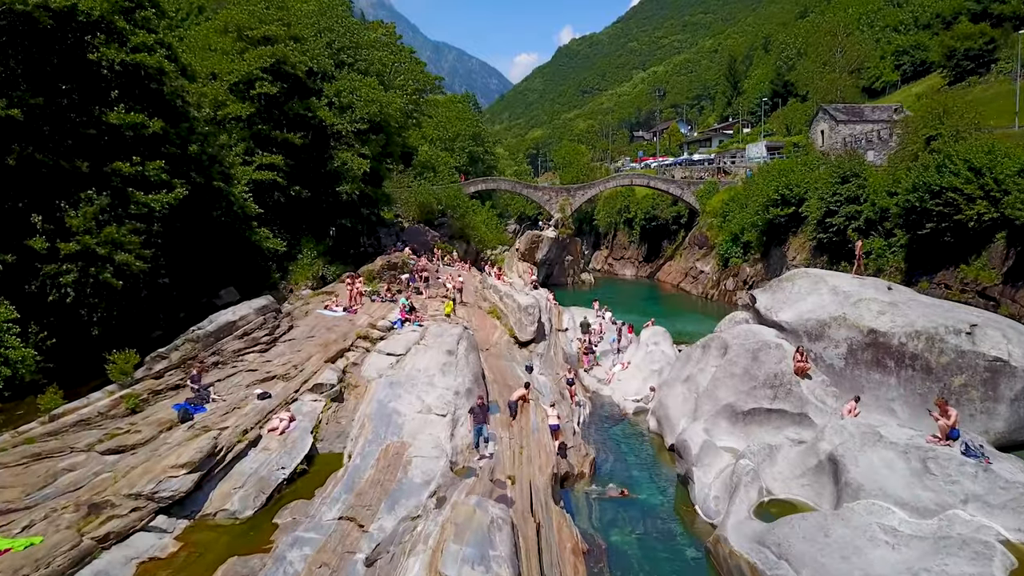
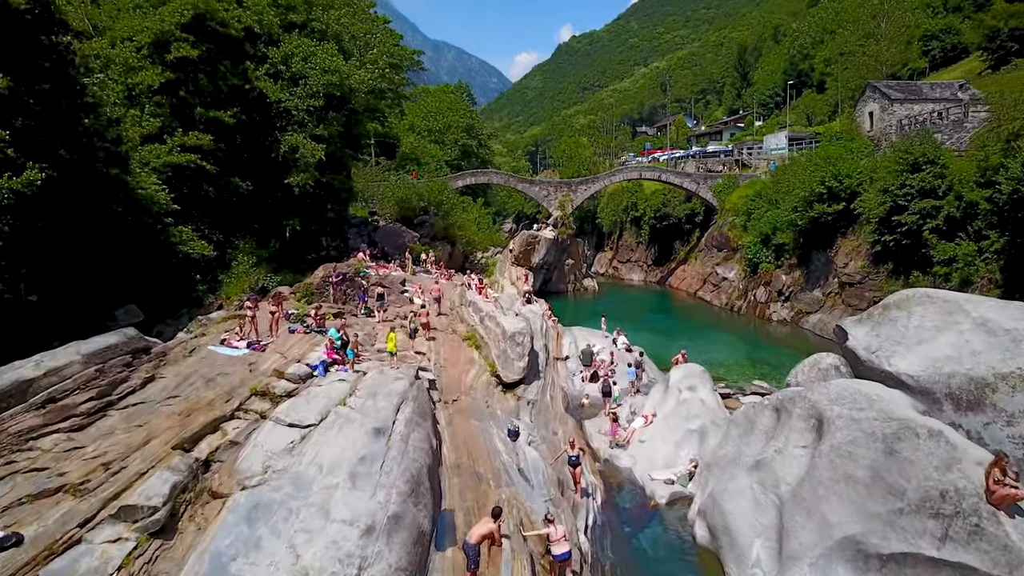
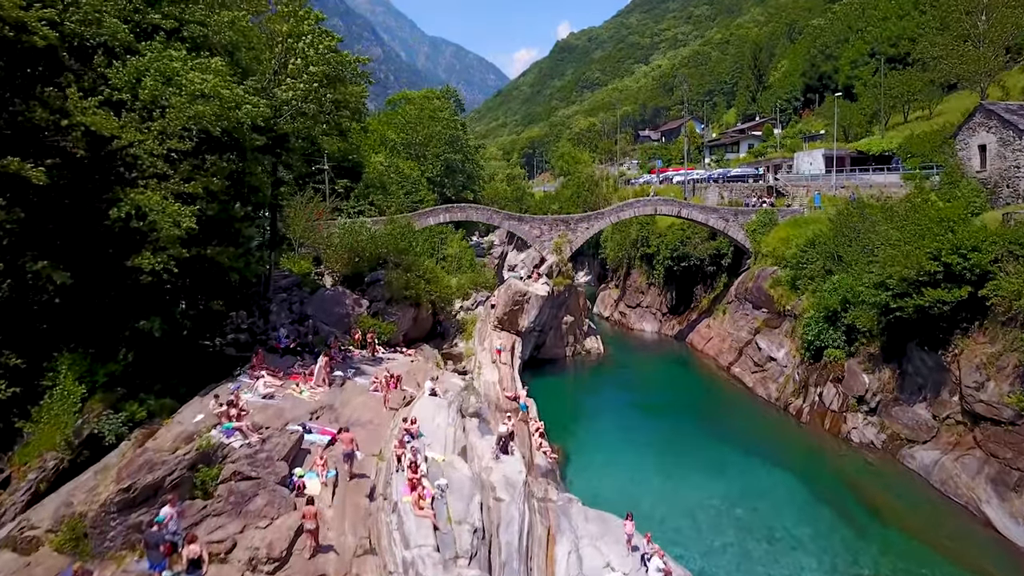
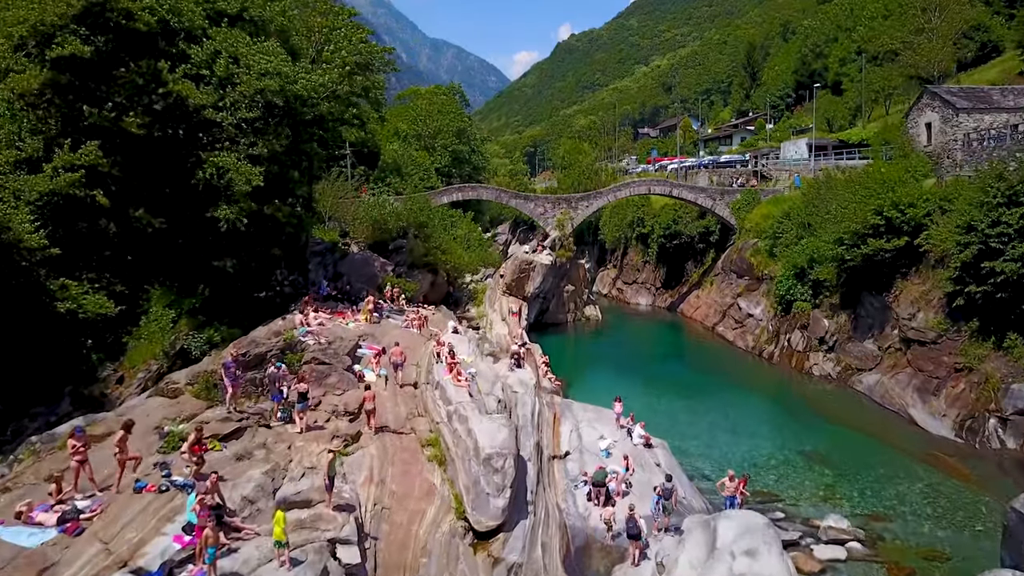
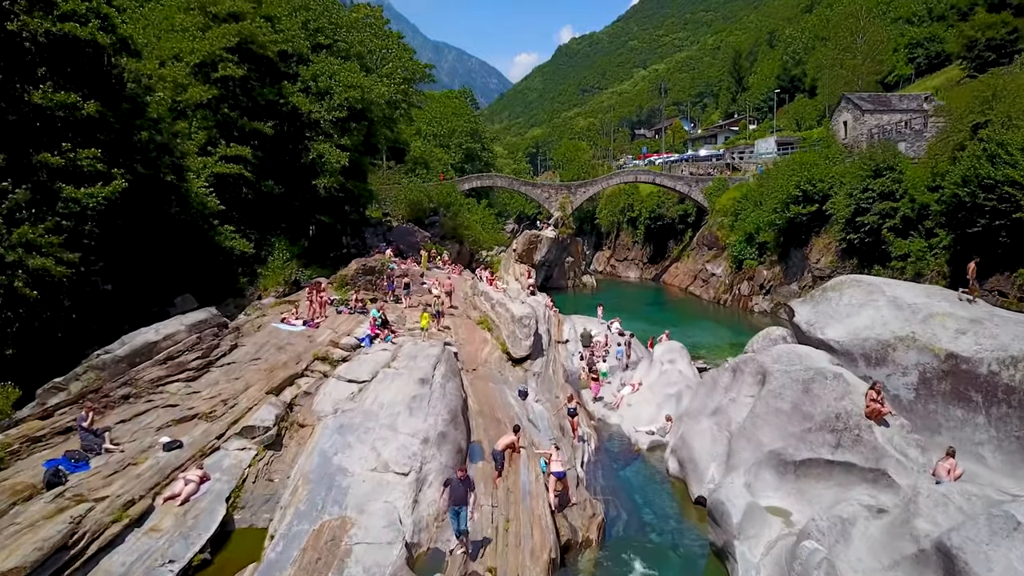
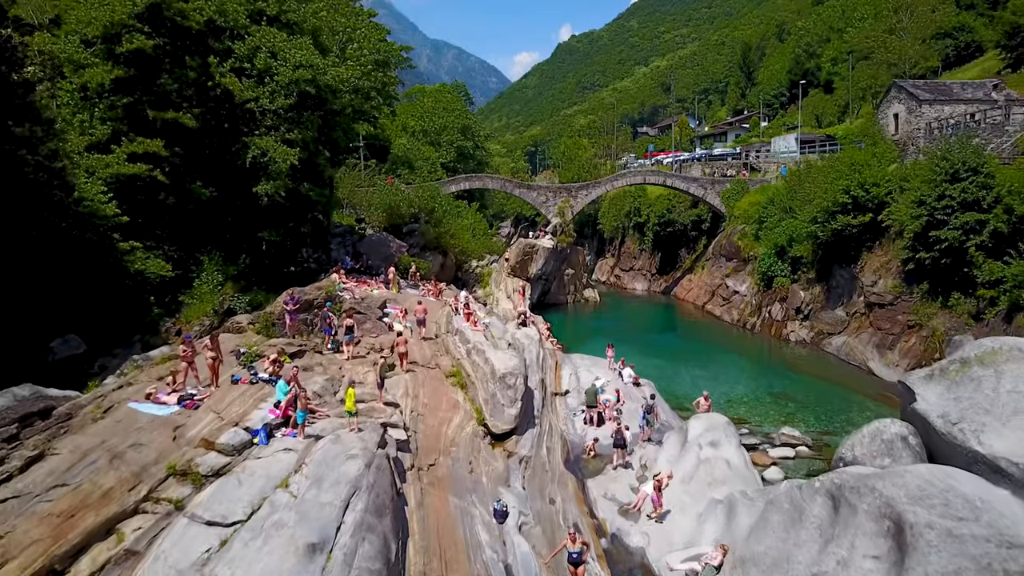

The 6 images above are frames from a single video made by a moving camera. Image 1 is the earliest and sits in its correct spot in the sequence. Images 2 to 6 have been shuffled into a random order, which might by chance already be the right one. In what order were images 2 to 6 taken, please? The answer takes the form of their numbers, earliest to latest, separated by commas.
5, 2, 6, 4, 3
